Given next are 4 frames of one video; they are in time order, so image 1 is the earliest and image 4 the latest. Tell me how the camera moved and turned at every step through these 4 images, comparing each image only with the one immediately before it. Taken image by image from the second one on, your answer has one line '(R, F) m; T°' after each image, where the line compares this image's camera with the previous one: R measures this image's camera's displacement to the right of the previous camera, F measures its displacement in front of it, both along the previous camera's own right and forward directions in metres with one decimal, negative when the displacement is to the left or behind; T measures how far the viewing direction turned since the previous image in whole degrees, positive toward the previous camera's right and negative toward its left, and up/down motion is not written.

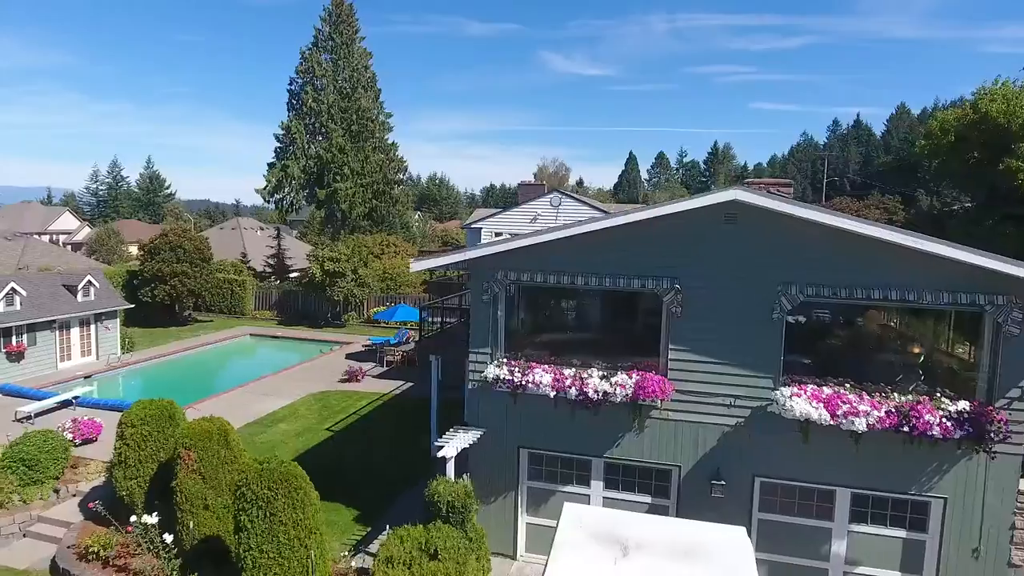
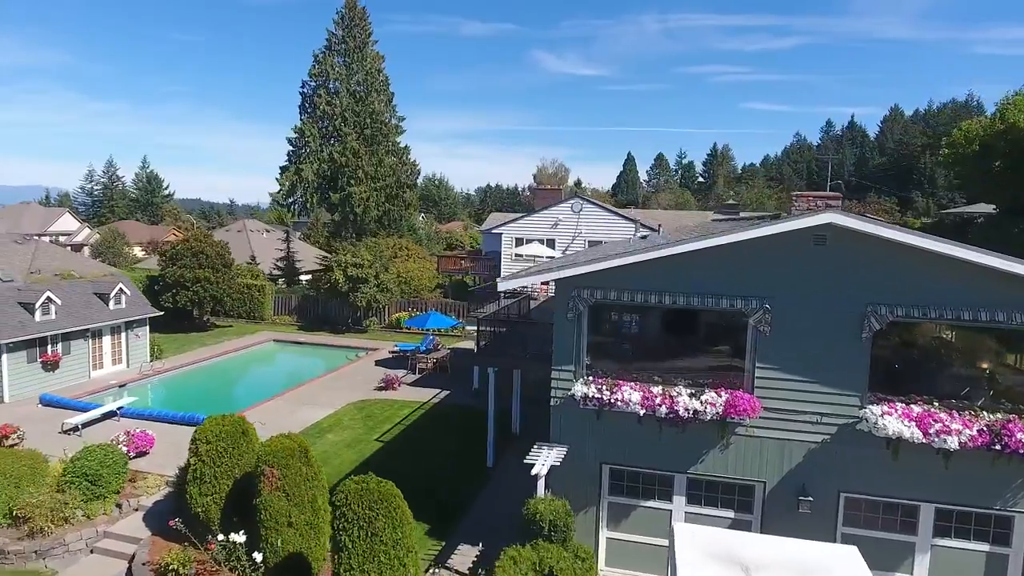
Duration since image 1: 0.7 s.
(-1.5, -0.1) m; +1°
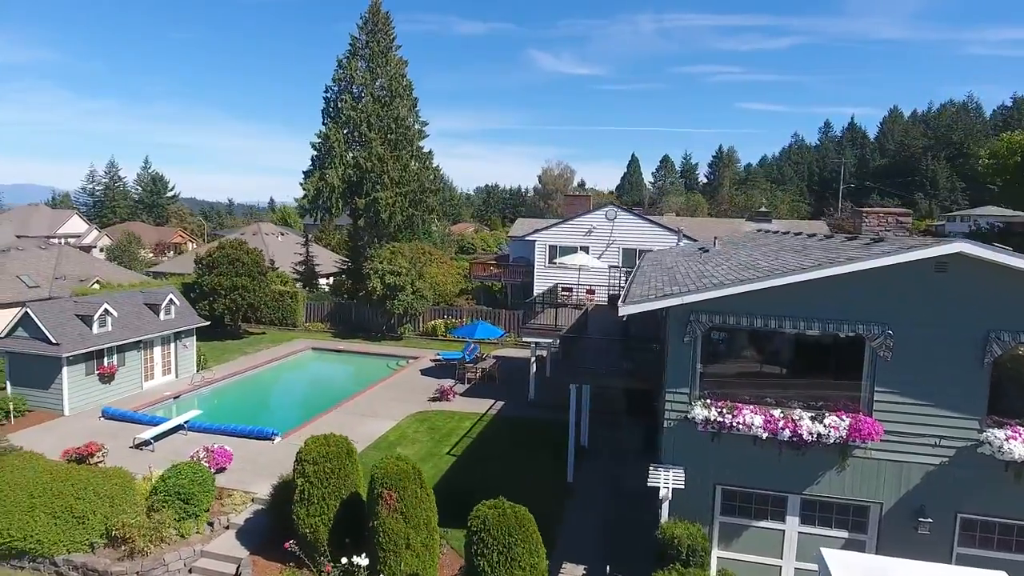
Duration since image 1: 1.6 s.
(-2.0, -0.1) m; +1°
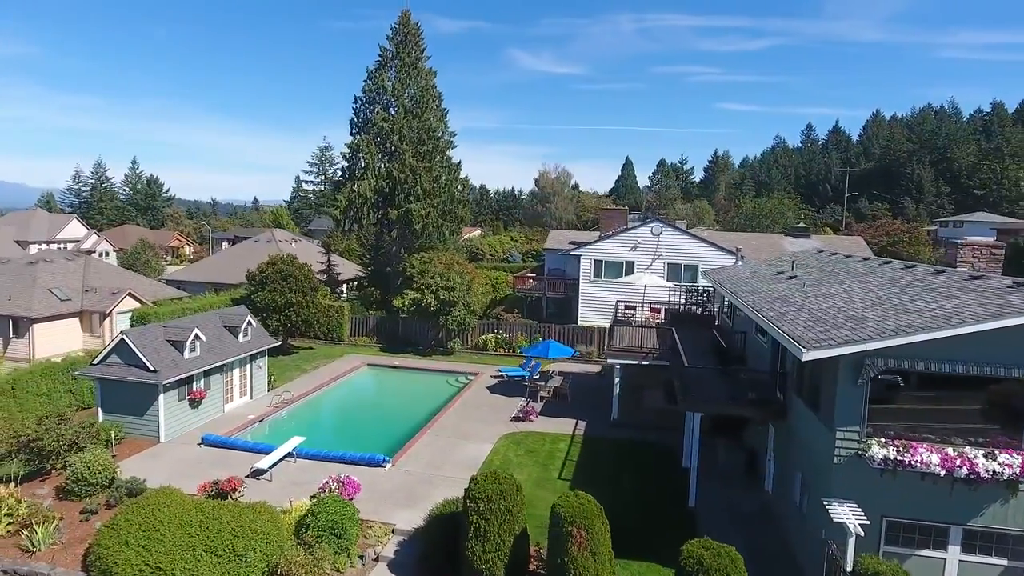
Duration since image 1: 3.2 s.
(-3.4, -0.3) m; +2°
